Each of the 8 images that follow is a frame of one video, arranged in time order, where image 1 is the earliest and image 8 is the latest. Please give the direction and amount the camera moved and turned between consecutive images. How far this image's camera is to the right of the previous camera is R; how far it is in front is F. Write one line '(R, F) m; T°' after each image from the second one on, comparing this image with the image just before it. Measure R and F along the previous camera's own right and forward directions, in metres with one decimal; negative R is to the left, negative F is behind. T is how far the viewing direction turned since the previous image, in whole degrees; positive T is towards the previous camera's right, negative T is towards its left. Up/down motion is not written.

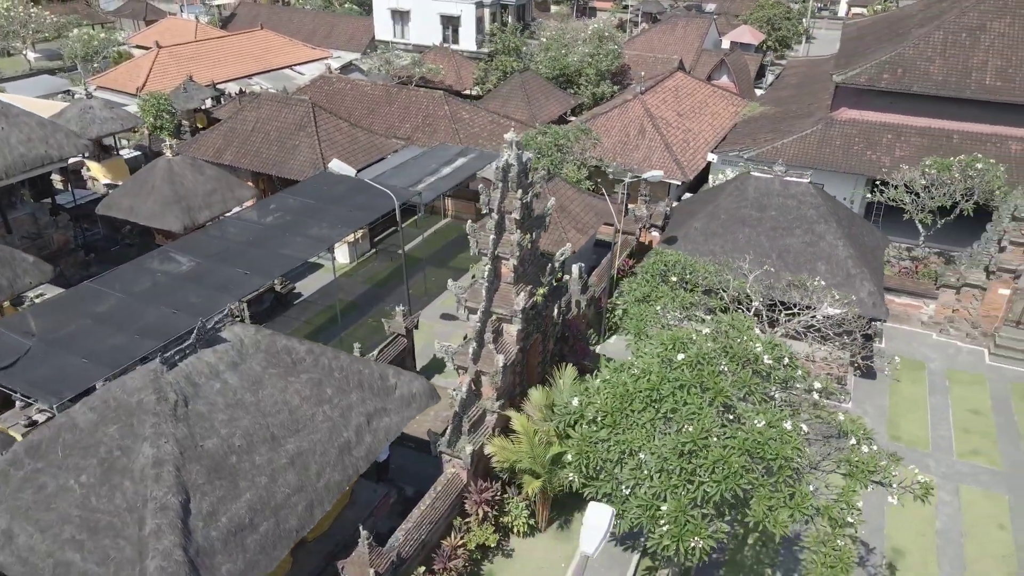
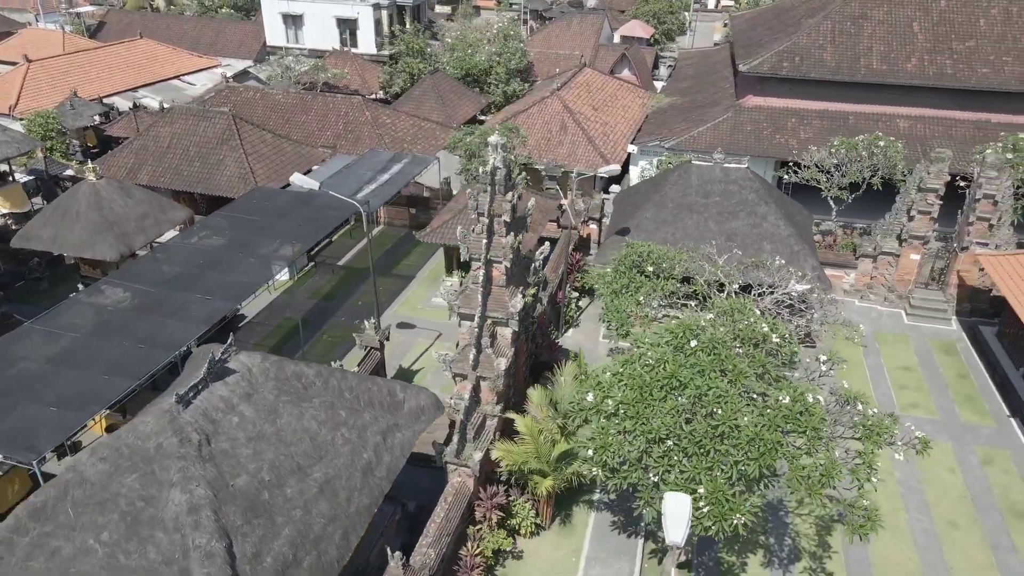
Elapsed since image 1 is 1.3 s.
(-2.1, +0.2) m; +9°
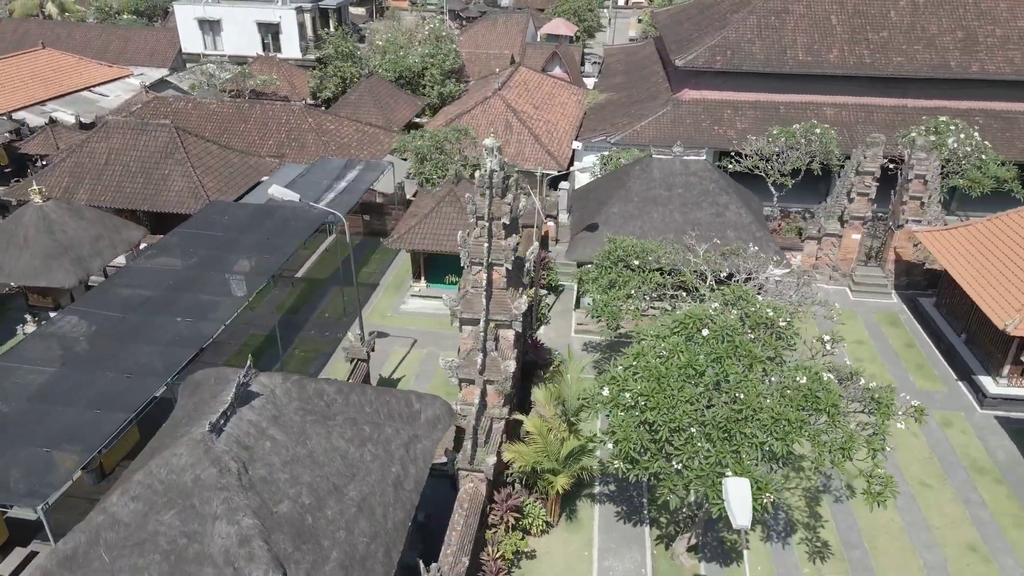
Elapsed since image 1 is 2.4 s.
(-1.7, +0.1) m; +6°
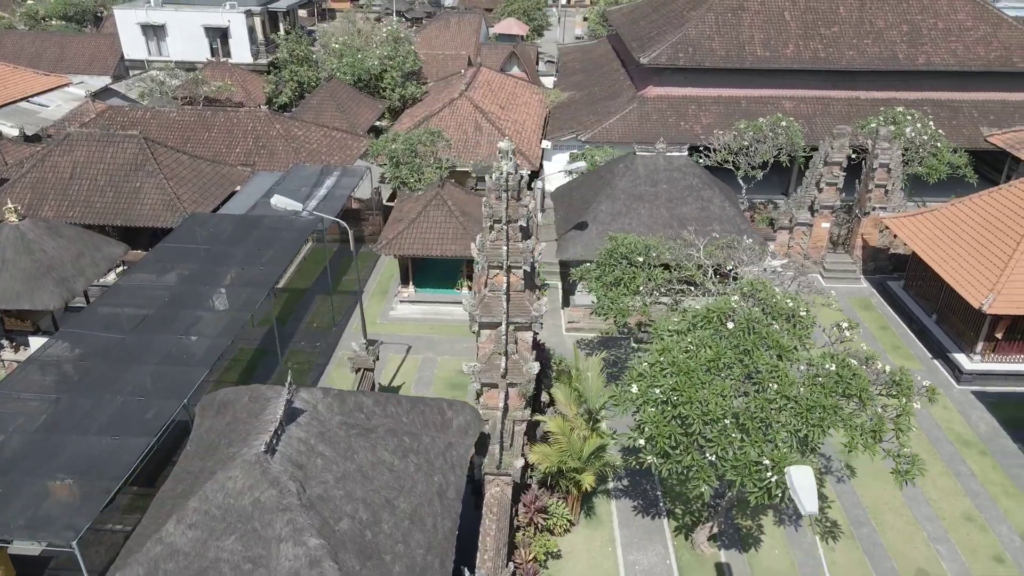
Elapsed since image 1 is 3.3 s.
(-1.5, +0.1) m; +5°
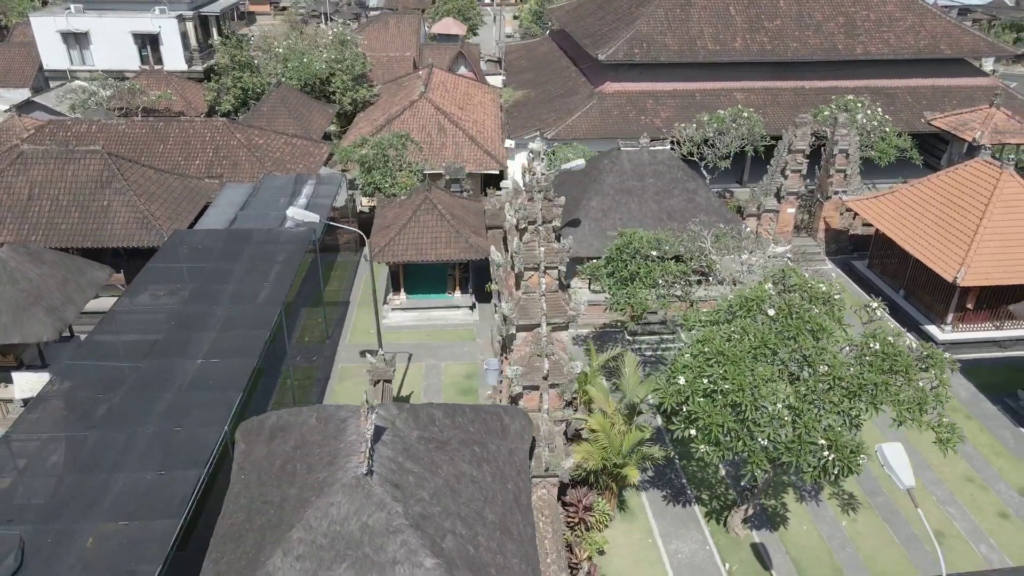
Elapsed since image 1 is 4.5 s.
(-2.3, +0.2) m; +6°
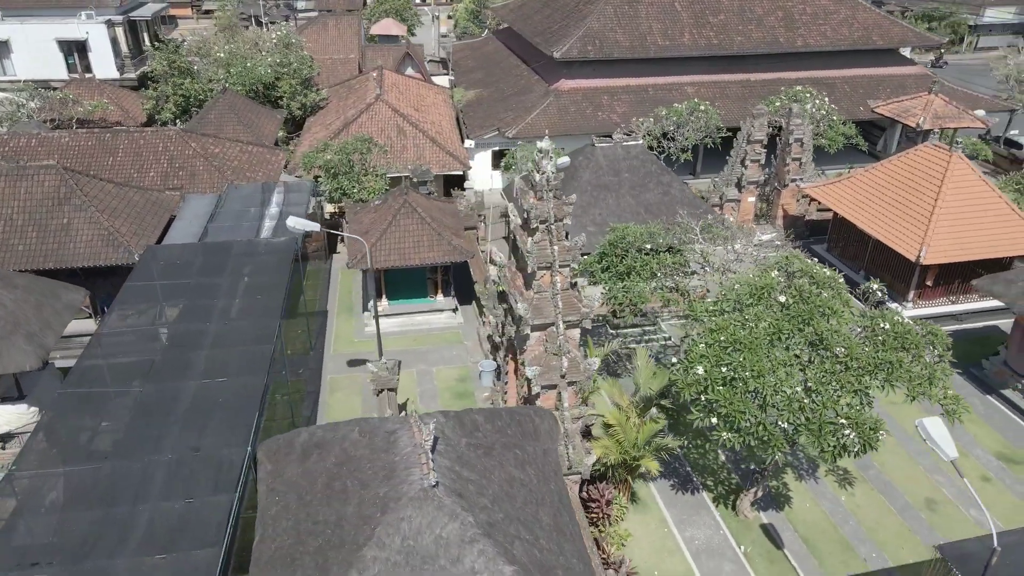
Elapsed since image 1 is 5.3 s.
(-1.6, +0.2) m; +5°
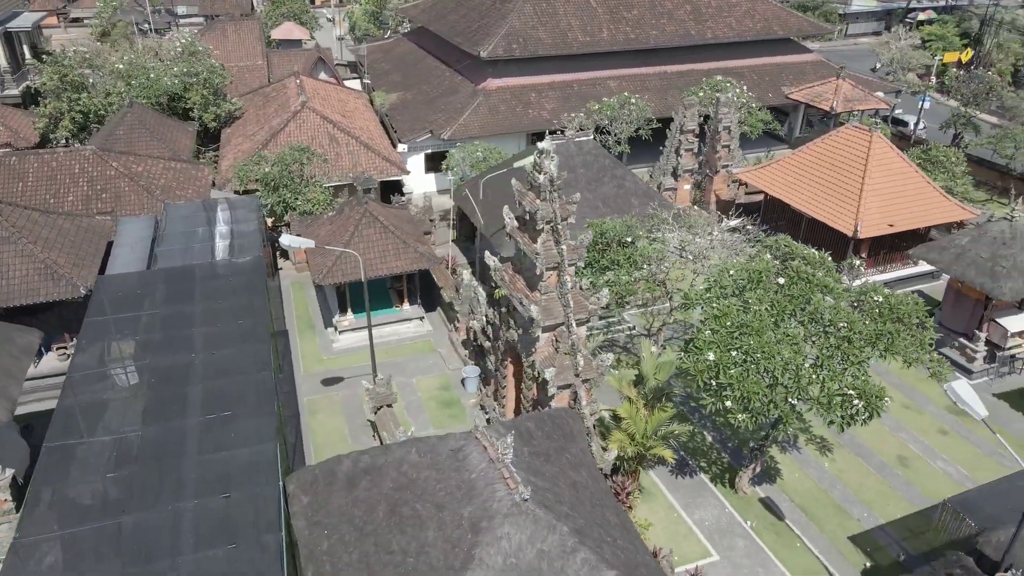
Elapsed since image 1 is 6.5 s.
(-2.2, +0.3) m; +8°
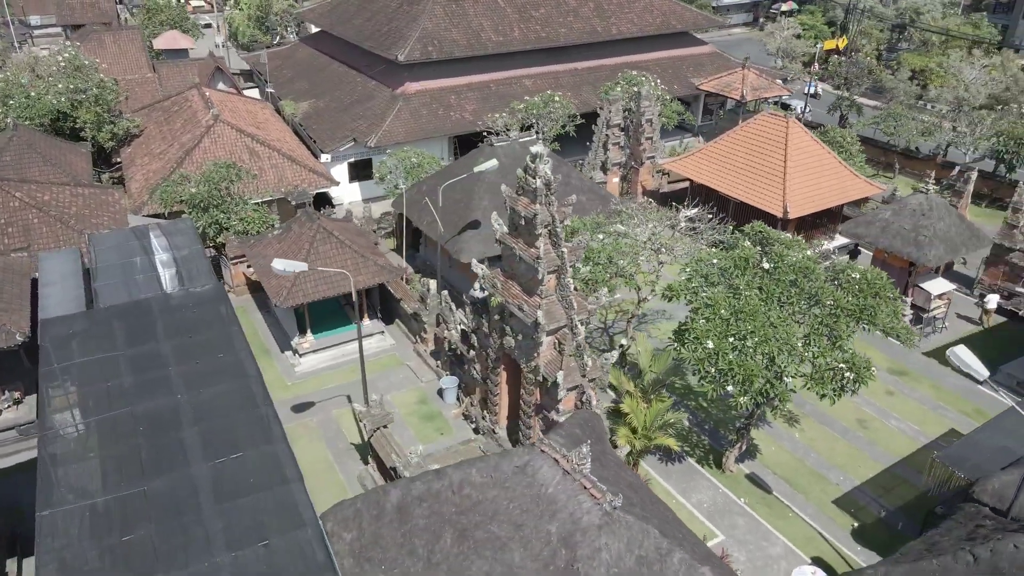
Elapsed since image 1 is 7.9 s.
(-2.2, +0.3) m; +9°
